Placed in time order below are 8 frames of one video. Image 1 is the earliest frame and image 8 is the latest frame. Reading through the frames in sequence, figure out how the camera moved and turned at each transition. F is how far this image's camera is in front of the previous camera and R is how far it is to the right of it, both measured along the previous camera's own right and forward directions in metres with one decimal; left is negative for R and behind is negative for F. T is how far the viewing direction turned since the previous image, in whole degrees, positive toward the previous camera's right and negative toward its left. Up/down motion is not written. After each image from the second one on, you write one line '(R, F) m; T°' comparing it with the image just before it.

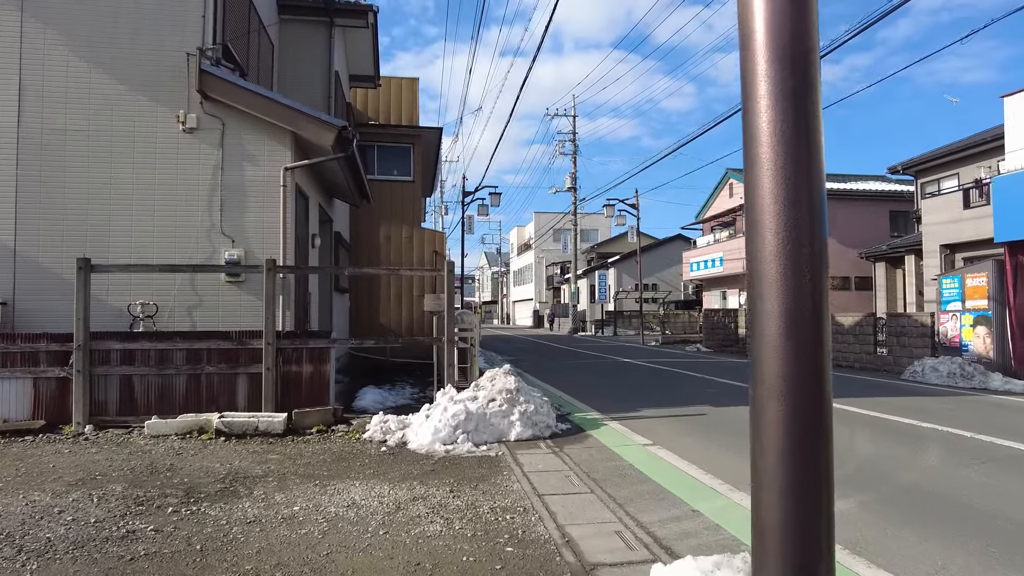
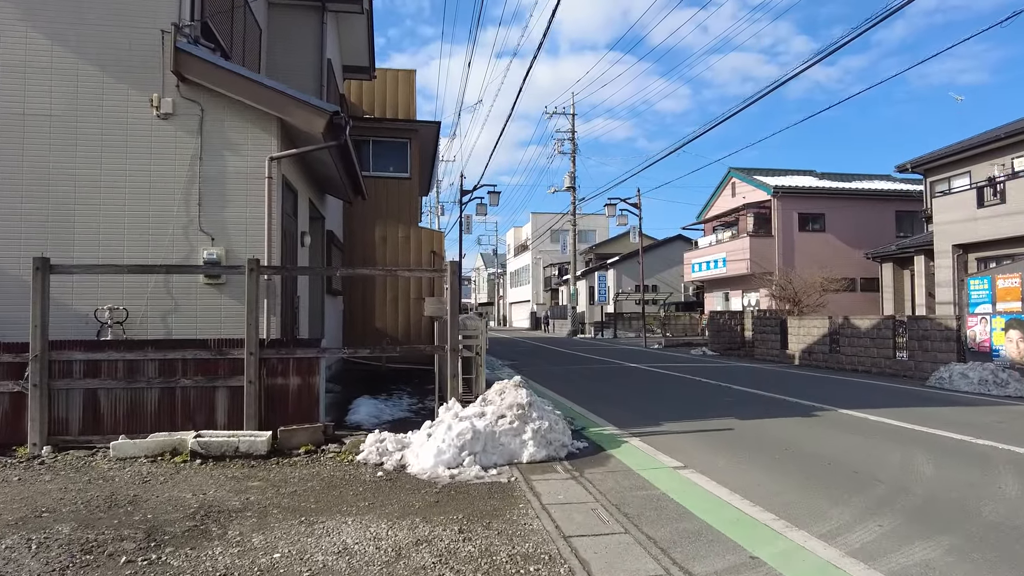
(-0.2, +0.8) m; 0°
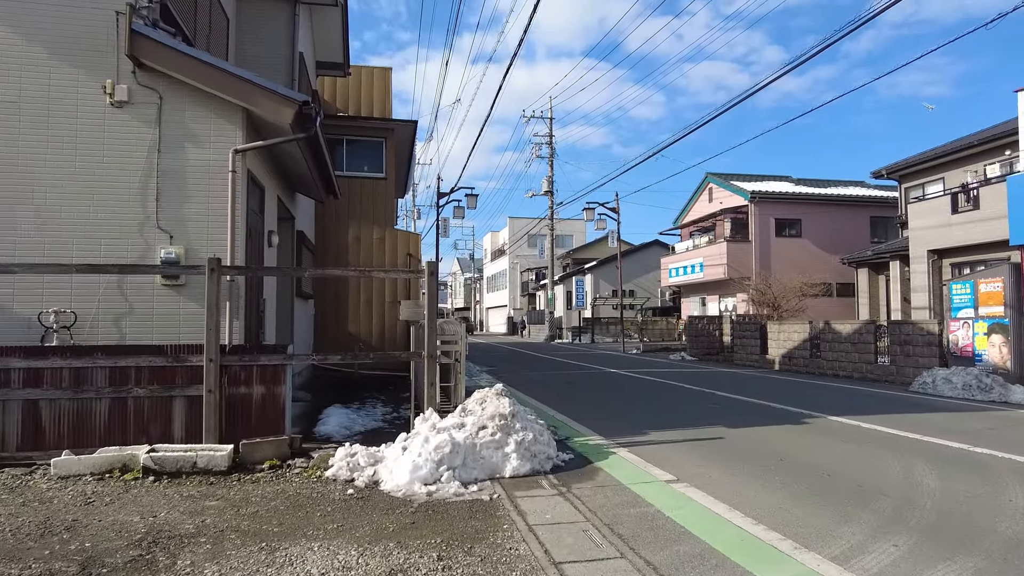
(-0.1, +0.4) m; +2°
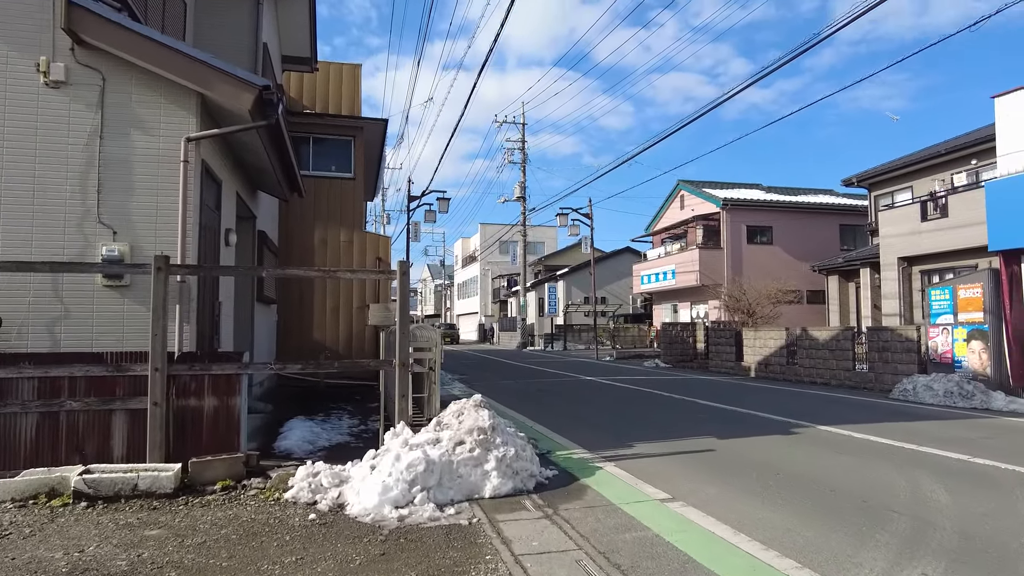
(-0.1, +0.5) m; +3°
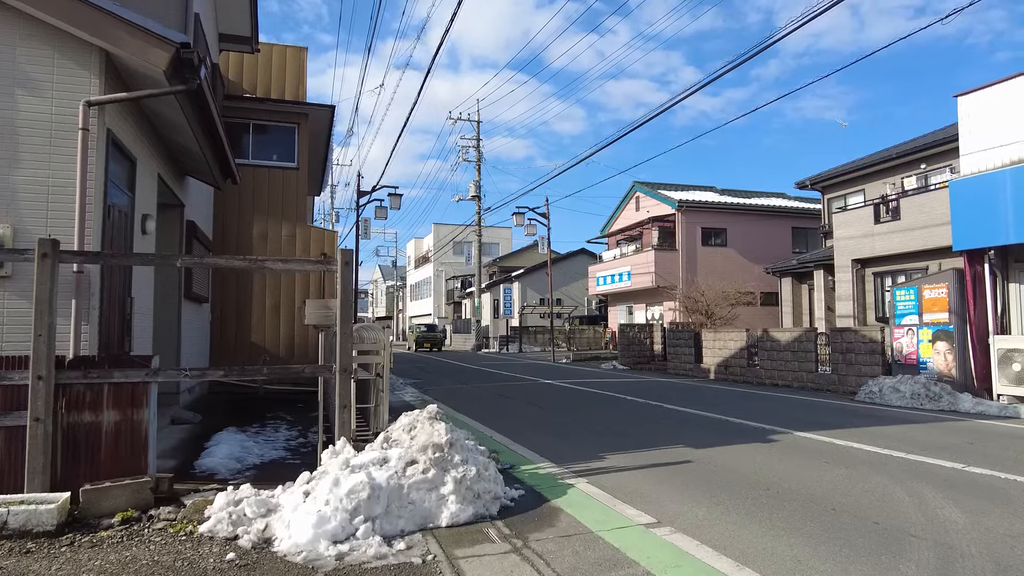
(-0.1, +0.8) m; +4°
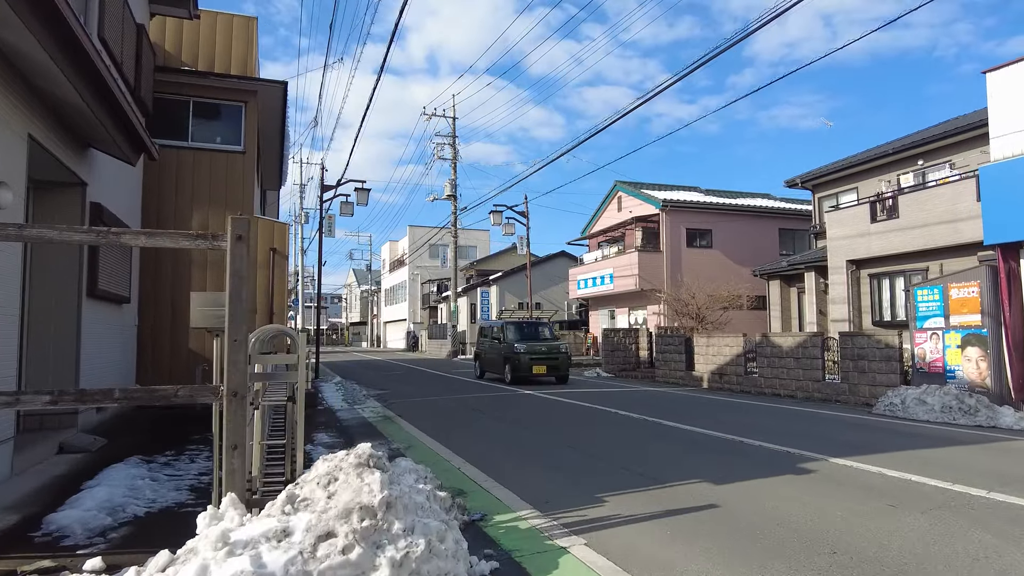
(+0.1, +1.5) m; +2°
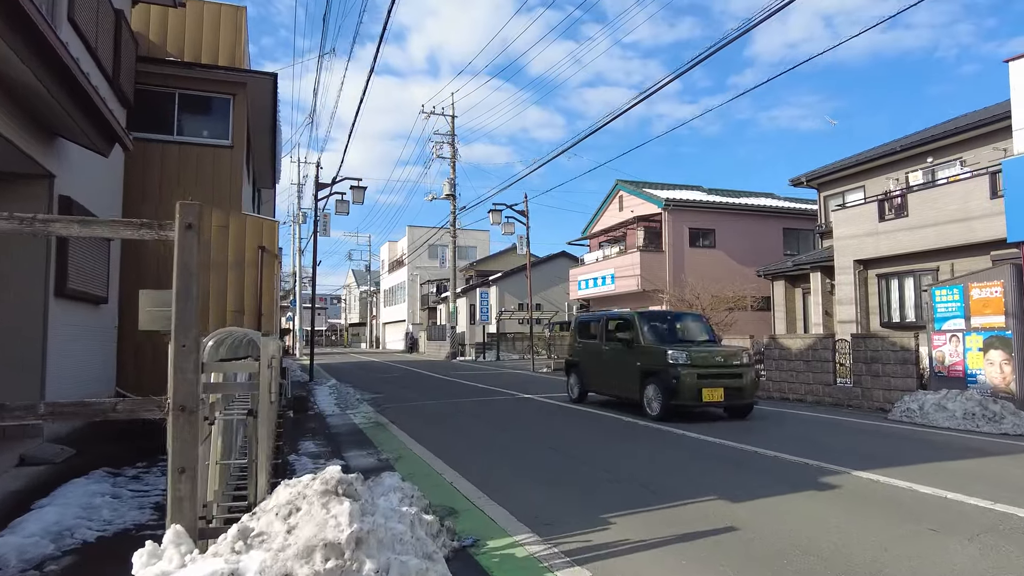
(0.0, +0.5) m; 0°
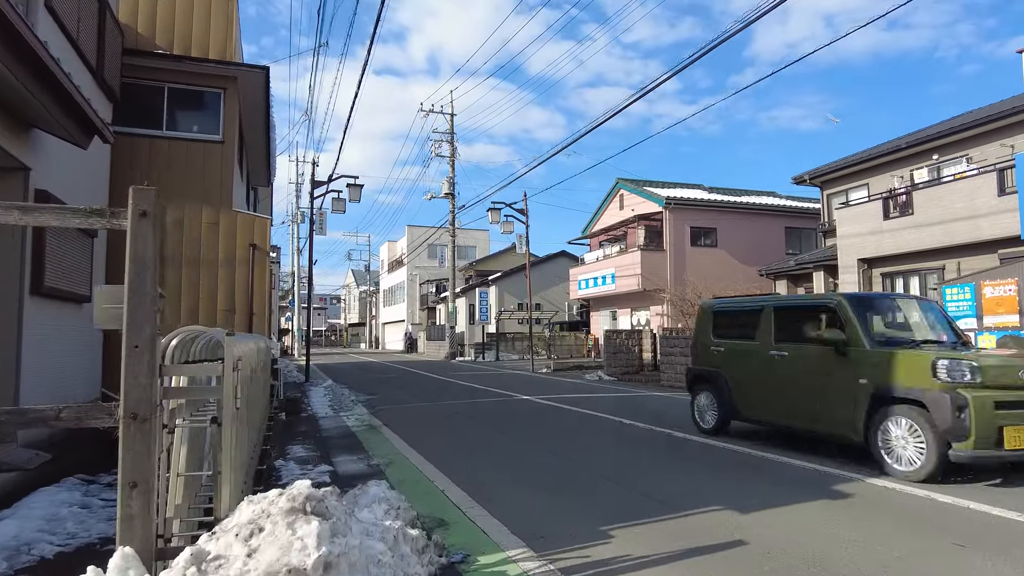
(0.0, +0.3) m; 0°
